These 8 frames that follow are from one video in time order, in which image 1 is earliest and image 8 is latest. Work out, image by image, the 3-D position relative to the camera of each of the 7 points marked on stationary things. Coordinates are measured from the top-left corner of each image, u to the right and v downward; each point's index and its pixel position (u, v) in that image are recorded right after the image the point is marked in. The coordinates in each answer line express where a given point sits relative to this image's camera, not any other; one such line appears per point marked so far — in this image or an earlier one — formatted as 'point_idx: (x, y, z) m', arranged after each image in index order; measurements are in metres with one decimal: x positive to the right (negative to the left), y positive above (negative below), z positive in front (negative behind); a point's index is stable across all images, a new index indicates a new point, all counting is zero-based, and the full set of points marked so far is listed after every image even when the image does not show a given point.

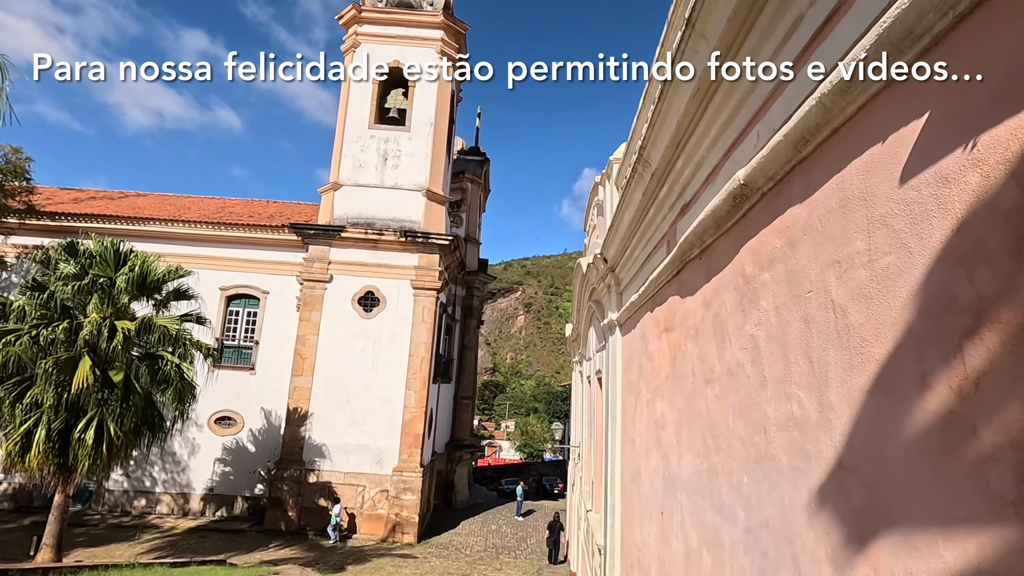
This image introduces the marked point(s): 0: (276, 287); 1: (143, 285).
0: (-6.2, 0.0, +14.7) m
1: (-6.4, 0.0, +9.6) m
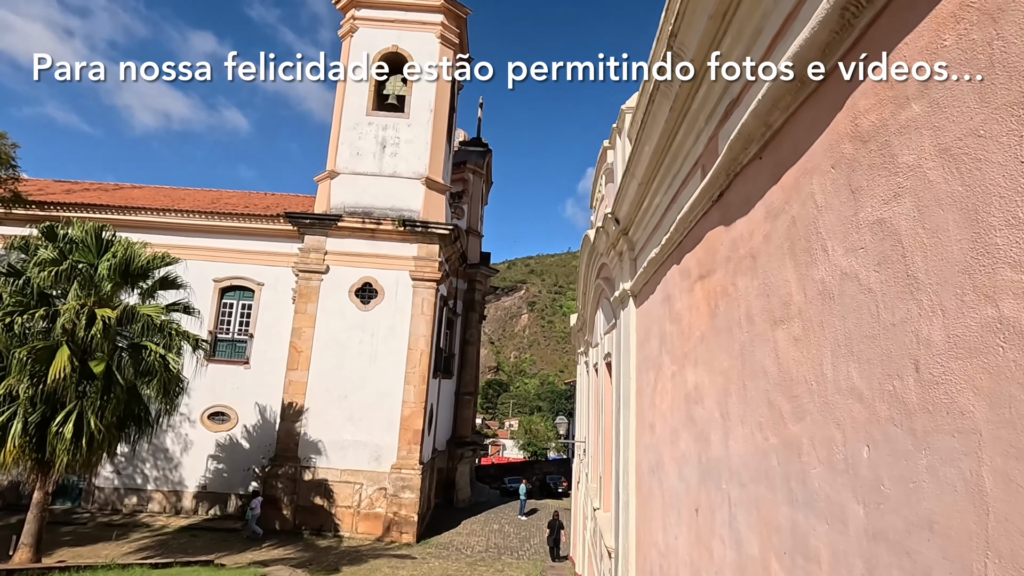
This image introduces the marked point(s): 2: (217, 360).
0: (-6.2, +0.2, +14.2) m
1: (-6.4, +0.3, +9.1) m
2: (-7.4, -1.8, +13.8) m
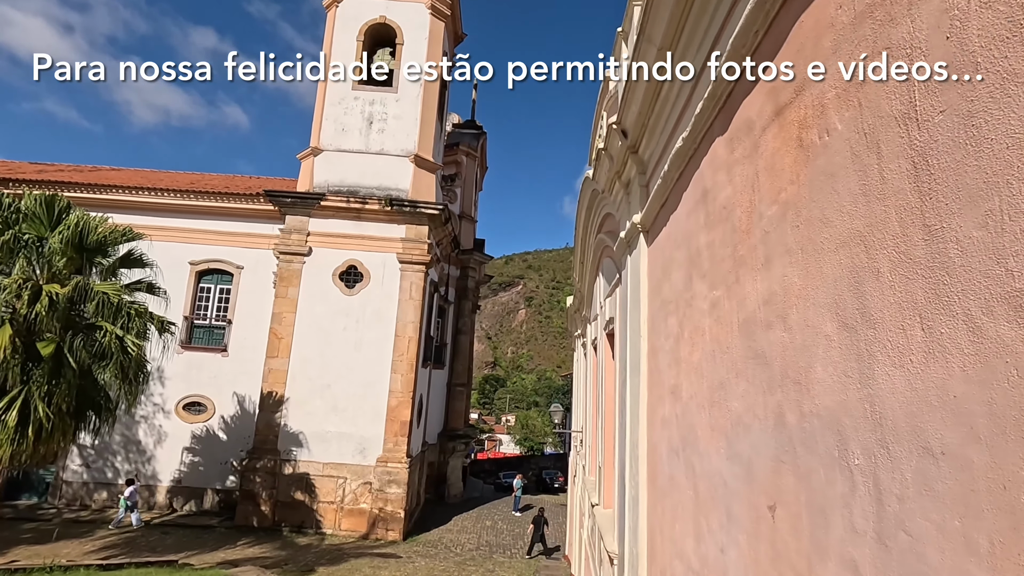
0: (-6.3, +0.6, +13.4) m
1: (-6.5, +0.6, +8.3) m
2: (-7.5, -1.4, +13.0) m
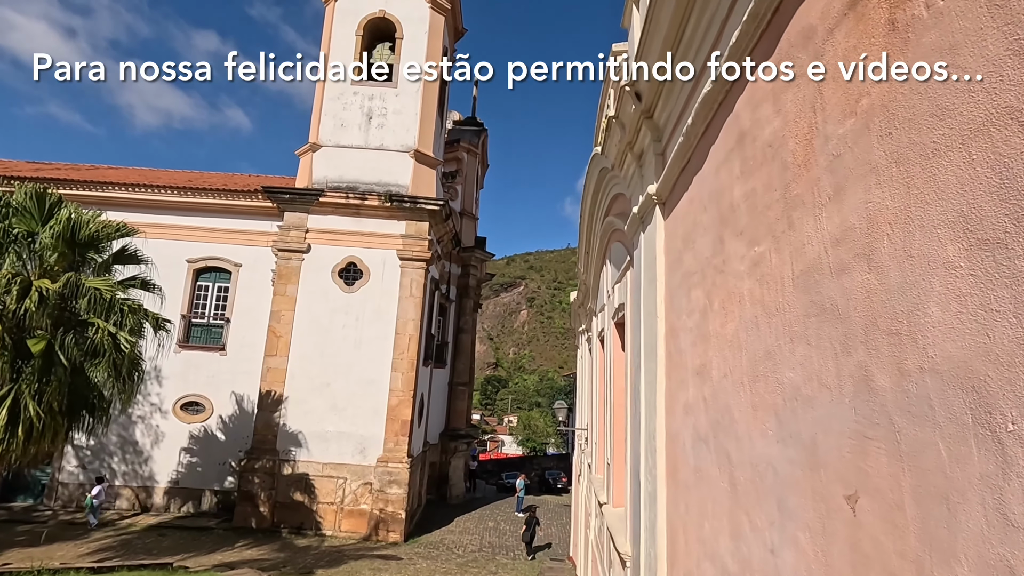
0: (-6.3, +0.7, +13.2) m
1: (-6.5, +0.7, +8.1) m
2: (-7.5, -1.4, +12.8) m
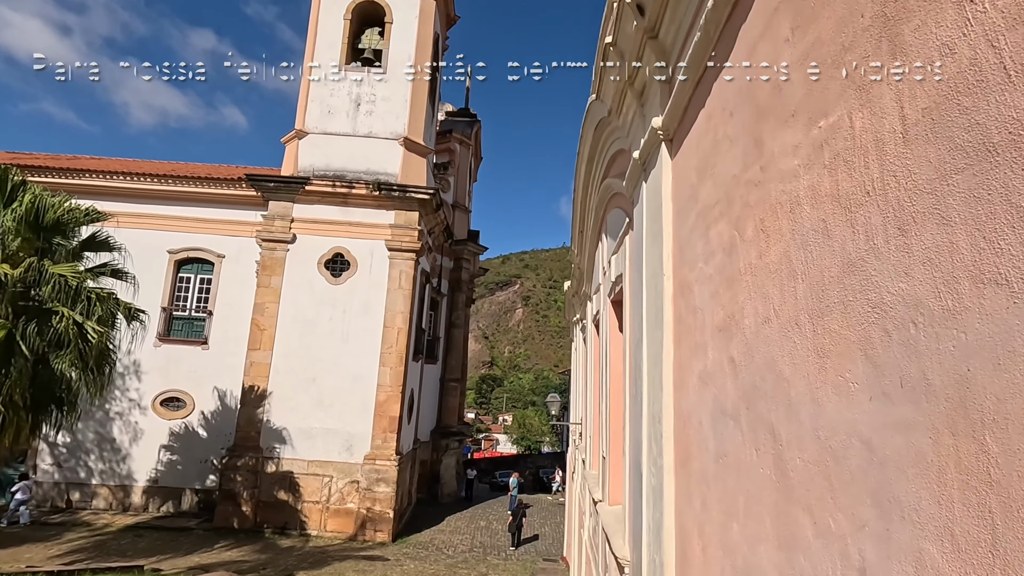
0: (-6.5, +0.9, +12.8) m
1: (-6.6, +0.9, +7.7) m
2: (-7.6, -1.2, +12.4) m
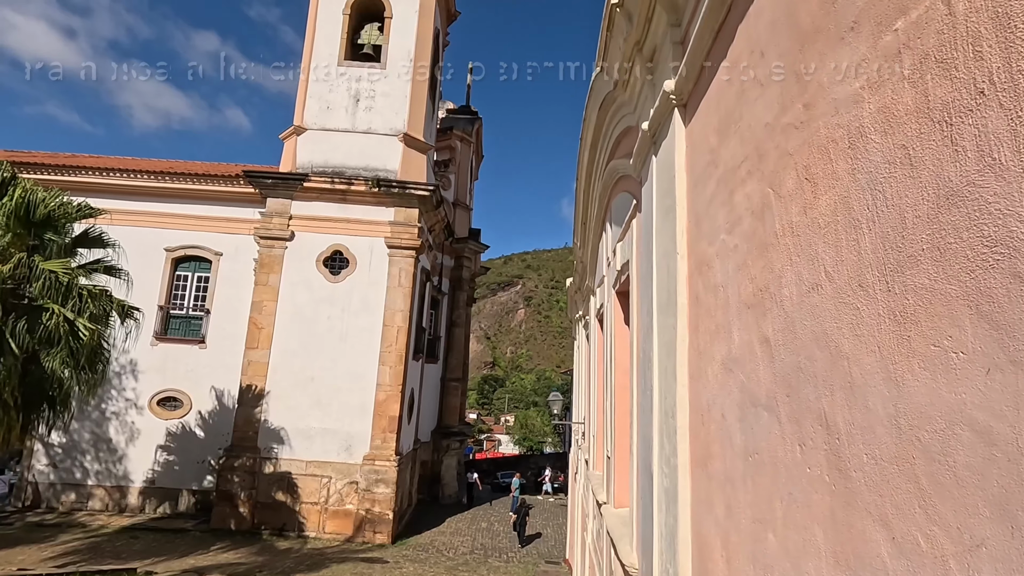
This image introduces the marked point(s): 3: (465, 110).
0: (-6.4, +0.9, +12.6) m
1: (-6.6, +0.9, +7.5) m
2: (-7.6, -1.1, +12.2) m
3: (-1.6, +6.2, +19.2) m
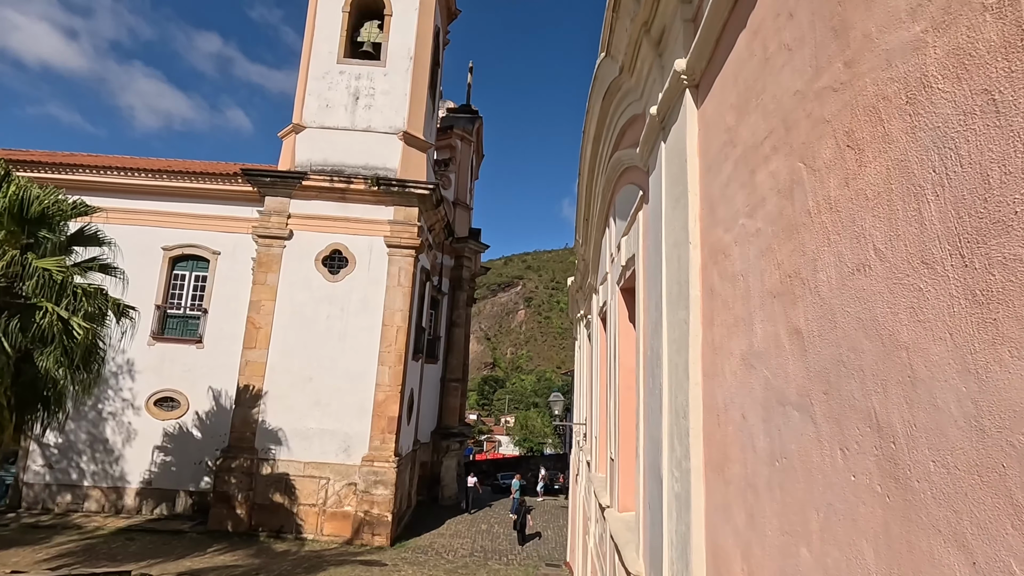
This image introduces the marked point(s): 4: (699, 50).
0: (-6.4, +0.9, +12.5) m
1: (-6.6, +0.9, +7.4) m
2: (-7.6, -1.1, +12.1) m
3: (-1.6, +6.2, +19.1) m
4: (+0.6, +0.7, +1.6) m
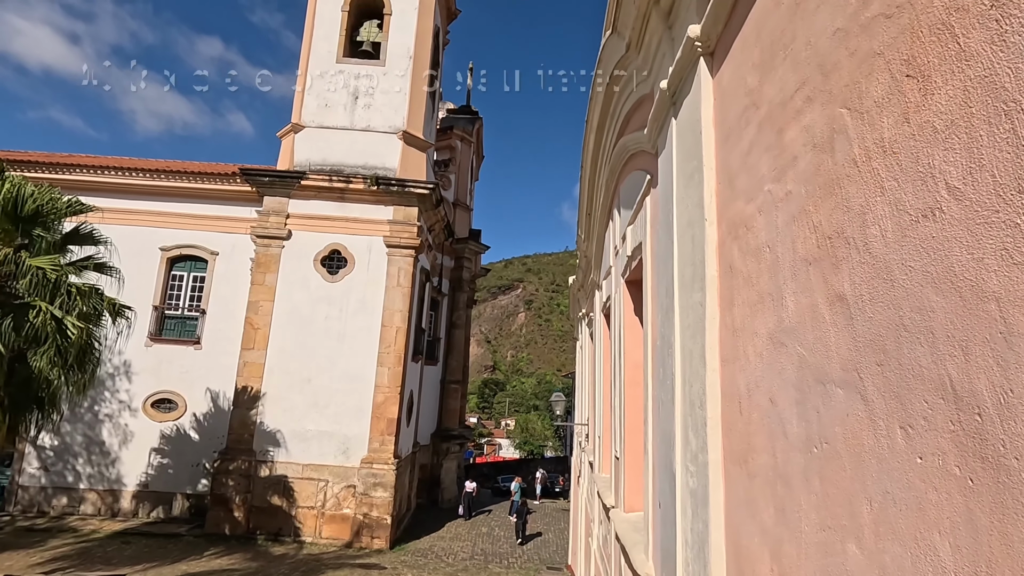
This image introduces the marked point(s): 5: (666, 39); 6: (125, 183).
0: (-6.4, +0.9, +12.4) m
1: (-6.6, +1.0, +7.3) m
2: (-7.6, -1.1, +12.0) m
3: (-1.6, +6.1, +19.0) m
4: (+0.6, +0.8, +1.5) m
5: (+0.5, +0.9, +1.9) m
6: (-8.7, +2.4, +12.4) m
